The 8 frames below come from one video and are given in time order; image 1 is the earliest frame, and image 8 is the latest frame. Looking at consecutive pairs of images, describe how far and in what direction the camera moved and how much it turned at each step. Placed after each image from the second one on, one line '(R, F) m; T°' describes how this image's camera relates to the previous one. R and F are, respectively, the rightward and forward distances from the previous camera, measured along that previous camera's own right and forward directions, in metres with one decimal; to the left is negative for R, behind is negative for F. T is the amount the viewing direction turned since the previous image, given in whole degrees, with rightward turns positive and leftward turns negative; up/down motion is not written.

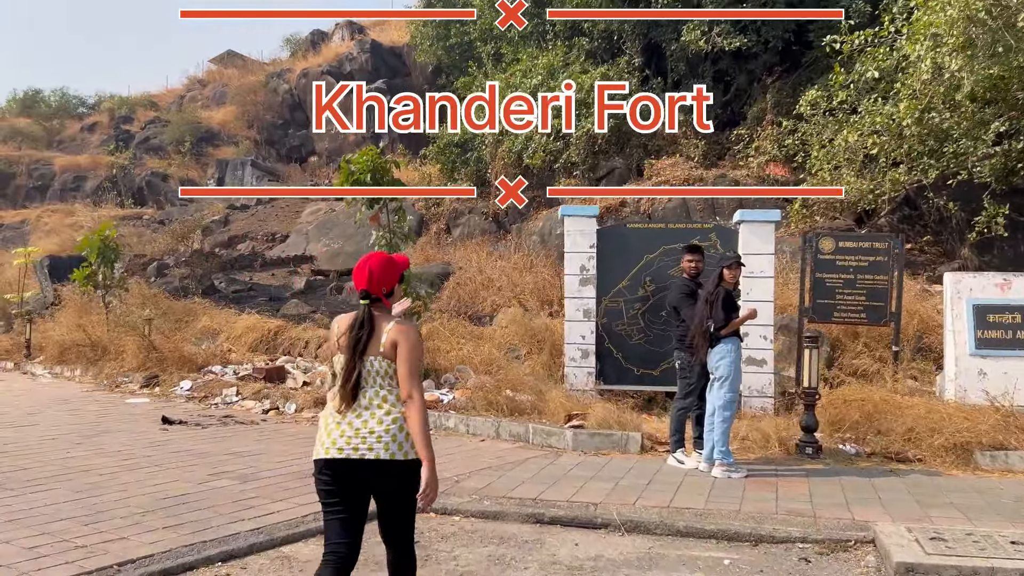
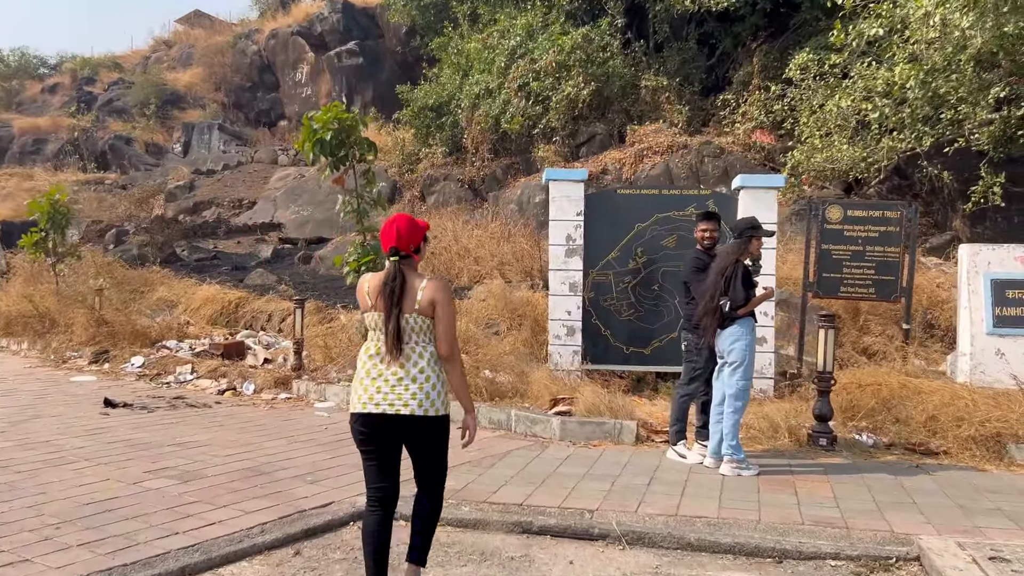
(0.0, +0.8) m; +2°
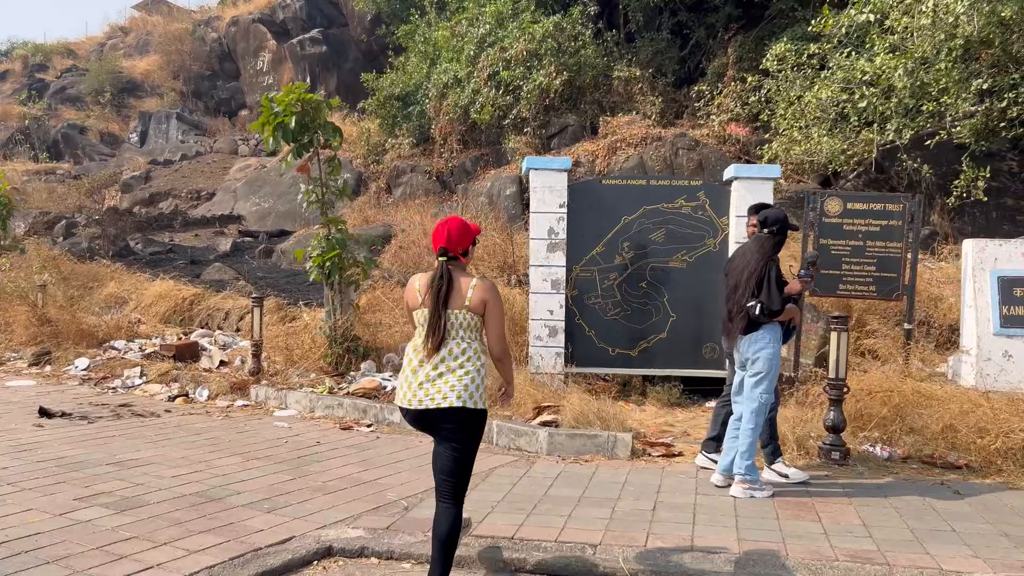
(-0.1, +0.6) m; +2°
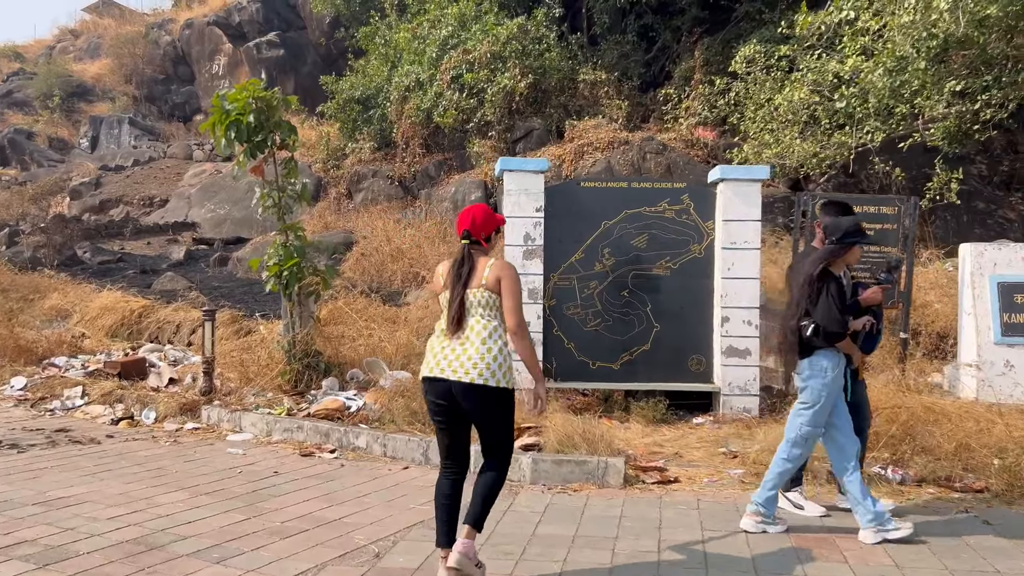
(-0.1, +0.5) m; +2°
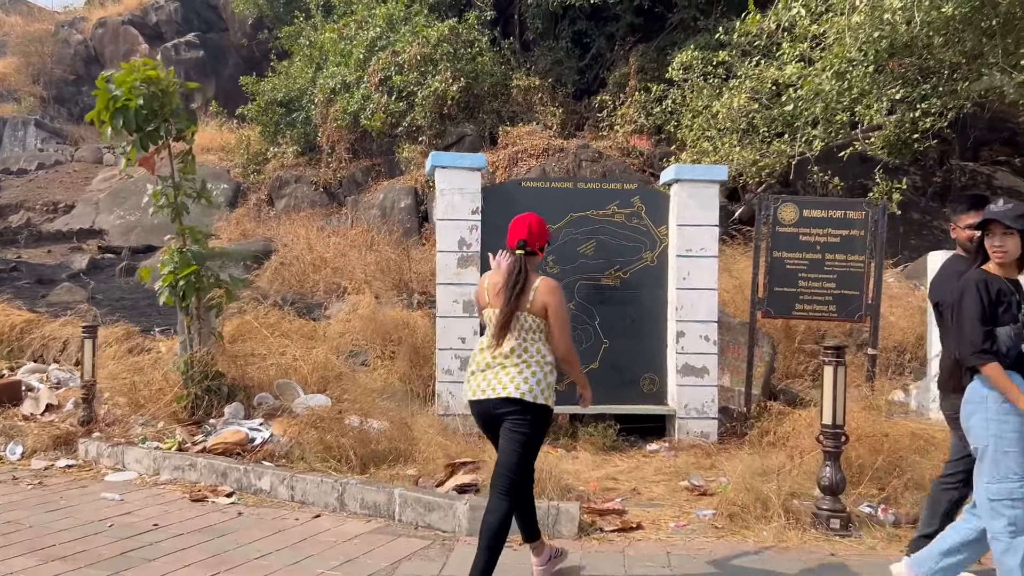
(0.0, +0.8) m; +5°
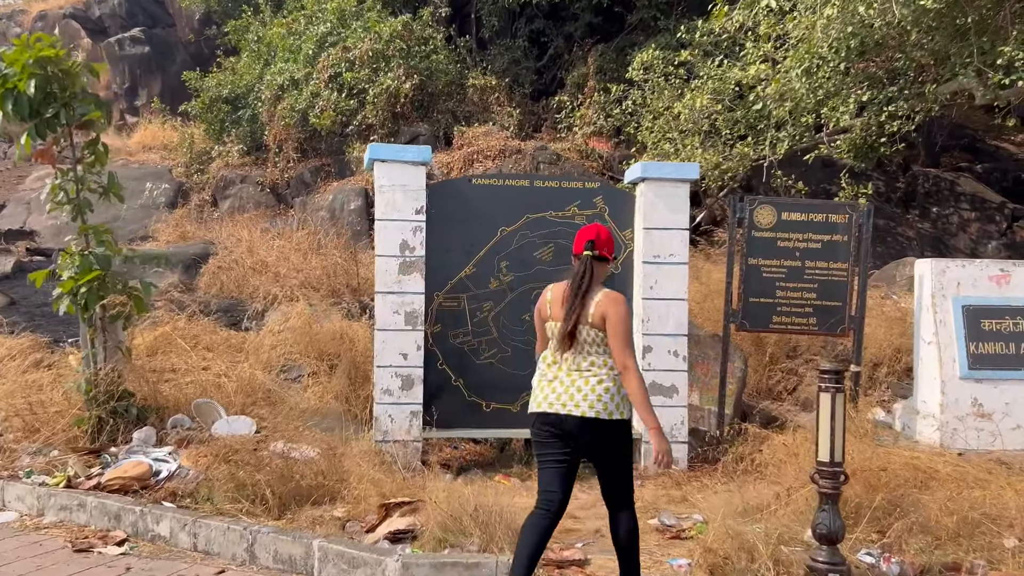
(+0.1, +0.7) m; +3°
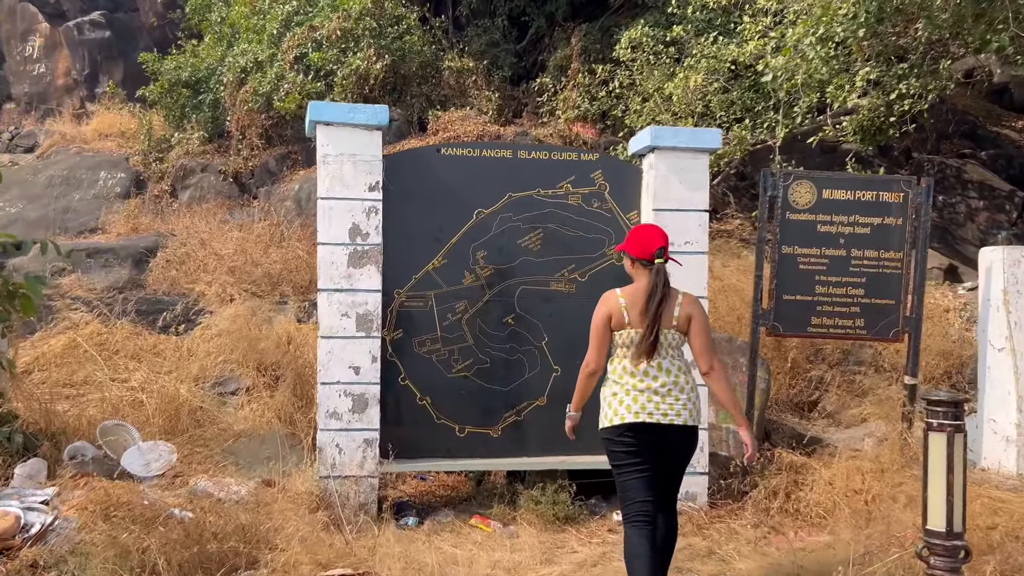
(0.0, +1.2) m; +1°
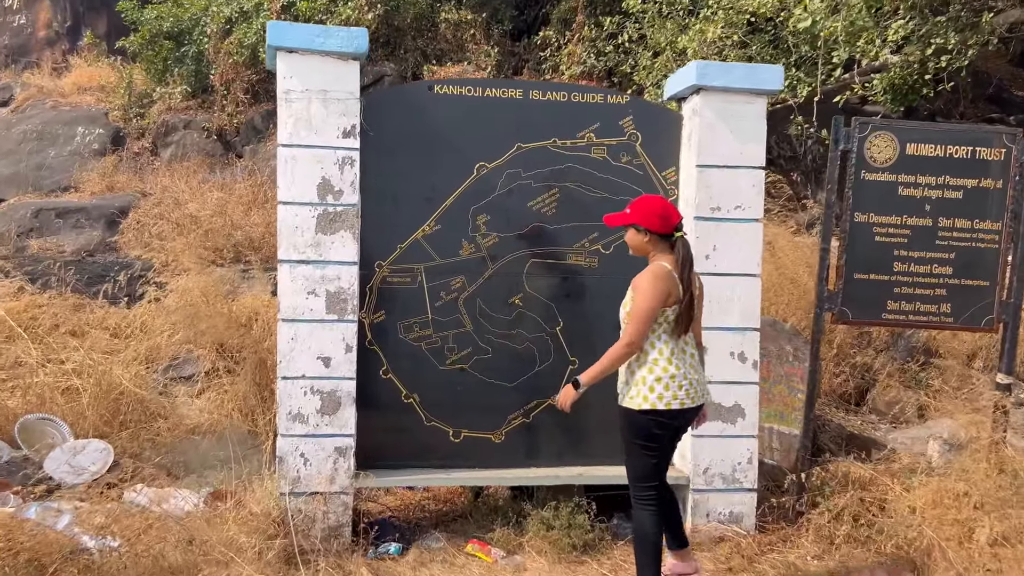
(-0.1, +0.9) m; 0°
